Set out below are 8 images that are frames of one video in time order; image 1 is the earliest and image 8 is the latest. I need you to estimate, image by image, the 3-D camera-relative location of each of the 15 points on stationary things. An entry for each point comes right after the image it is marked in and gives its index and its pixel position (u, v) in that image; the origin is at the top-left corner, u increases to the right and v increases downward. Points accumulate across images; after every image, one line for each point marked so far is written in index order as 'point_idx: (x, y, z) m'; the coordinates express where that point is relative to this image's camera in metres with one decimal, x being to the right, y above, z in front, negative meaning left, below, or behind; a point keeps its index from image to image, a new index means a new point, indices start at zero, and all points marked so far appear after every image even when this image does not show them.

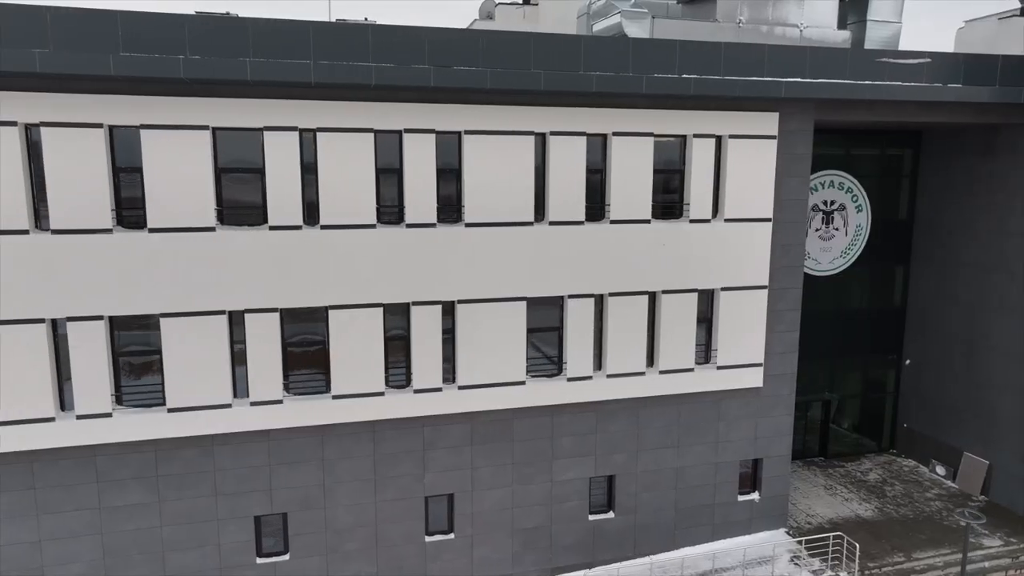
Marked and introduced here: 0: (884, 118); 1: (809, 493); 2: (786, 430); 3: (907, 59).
0: (+6.8, +3.1, +13.8) m
1: (+6.4, -4.4, +16.2) m
2: (+5.2, -2.7, +14.2) m
3: (+7.0, +4.1, +13.3) m
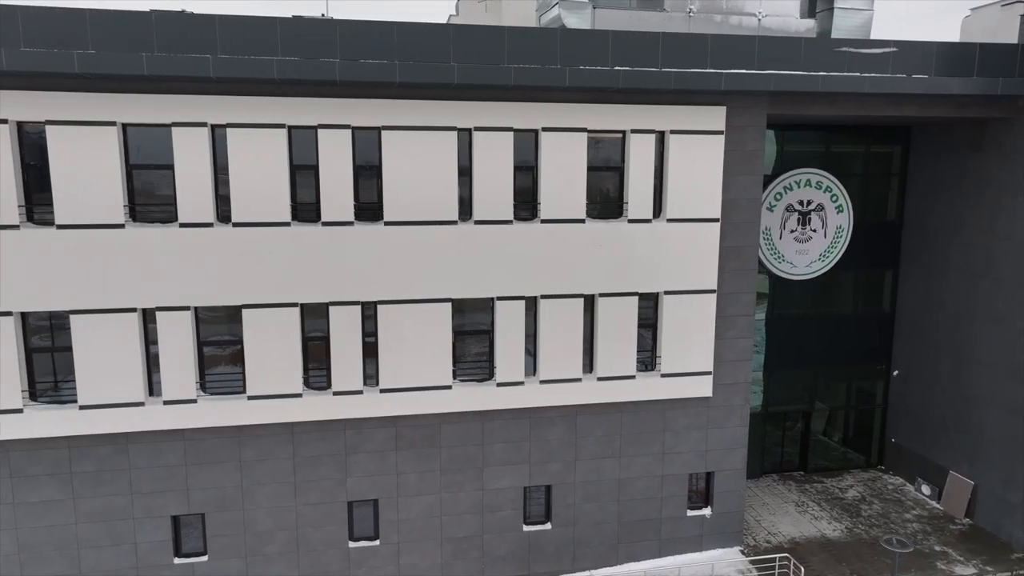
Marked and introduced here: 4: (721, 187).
0: (+5.8, +3.0, +12.9) m
1: (+5.4, -4.5, +15.3) m
2: (+4.1, -2.8, +13.5) m
3: (+5.9, +4.0, +12.4) m
4: (+3.5, +1.7, +12.5) m
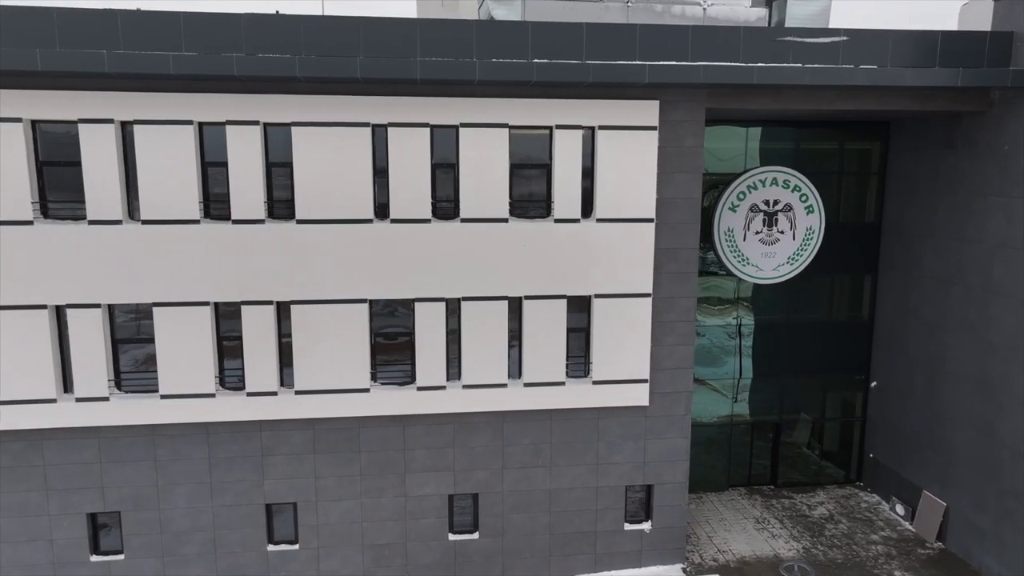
0: (+4.6, +2.9, +12.1) m
1: (+4.3, -4.6, +14.5) m
2: (+2.9, -2.8, +12.8) m
3: (+4.7, +3.9, +11.6) m
4: (+2.3, +1.6, +11.9) m
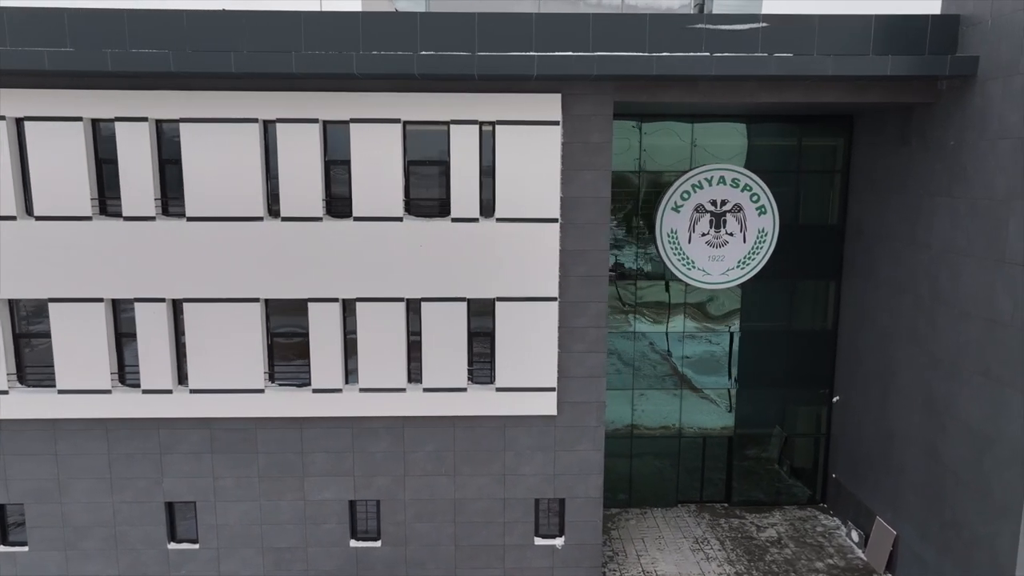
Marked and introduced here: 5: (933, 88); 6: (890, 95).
0: (+3.0, +2.9, +11.3) m
1: (+2.9, -4.7, +13.7) m
2: (+1.3, -2.9, +12.1) m
3: (+3.1, +3.8, +10.7) m
4: (+0.7, +1.6, +11.3) m
5: (+6.4, +3.0, +11.3) m
6: (+5.7, +2.9, +11.3) m
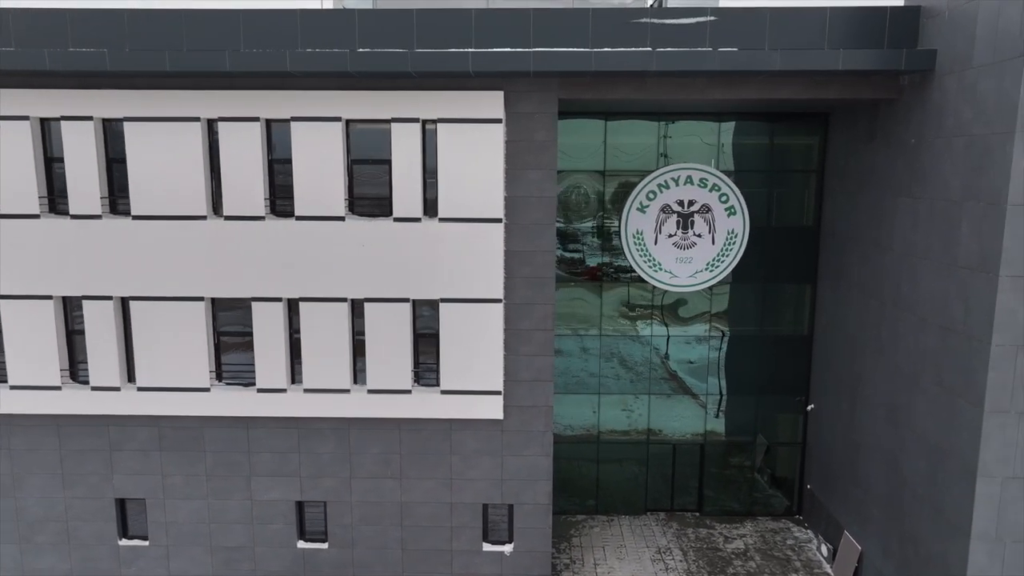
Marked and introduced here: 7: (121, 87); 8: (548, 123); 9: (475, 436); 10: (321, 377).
0: (+2.2, +2.8, +10.9) m
1: (+2.1, -4.8, +13.4) m
2: (+0.5, -2.9, +11.8) m
3: (+2.3, +3.7, +10.4) m
4: (-0.1, +1.5, +11.0) m
5: (+5.5, +2.9, +10.8) m
6: (+4.9, +2.8, +10.8) m
7: (-5.7, +2.9, +10.9) m
8: (+0.5, +2.4, +10.9) m
9: (-0.6, -2.3, +11.8) m
10: (-2.9, -1.4, +11.6) m
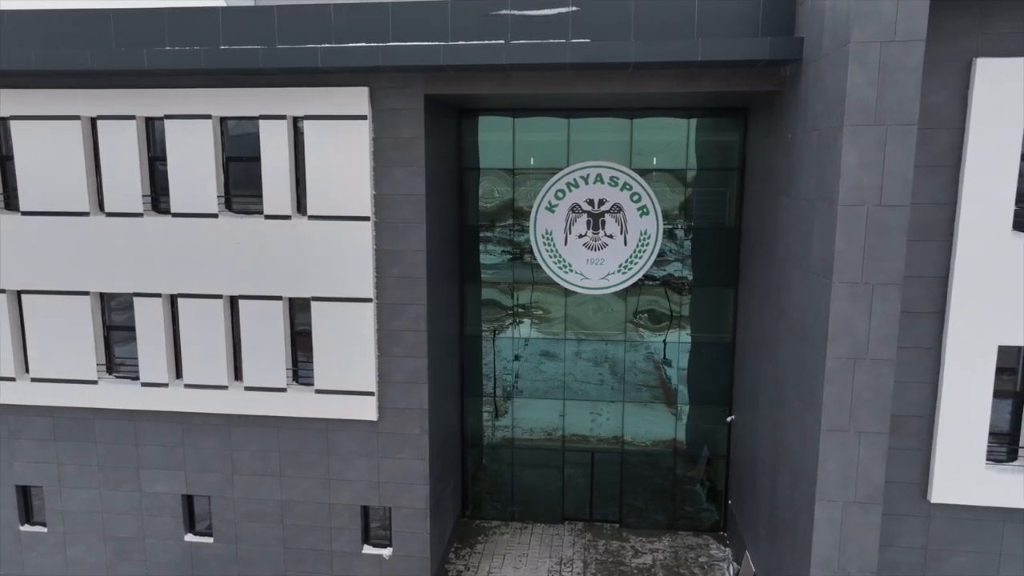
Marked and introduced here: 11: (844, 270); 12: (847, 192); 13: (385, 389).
0: (+0.3, +2.8, +10.5) m
1: (+0.3, -4.8, +13.0) m
2: (-1.4, -2.9, +11.6) m
3: (+0.3, +3.7, +10.0) m
4: (-2.1, +1.5, +10.8) m
5: (+3.6, +2.9, +10.1) m
6: (+2.9, +2.8, +10.2) m
7: (-7.6, +3.0, +11.3) m
8: (-1.4, +2.4, +10.7) m
9: (-2.5, -2.3, +11.6) m
10: (-4.8, -1.3, +11.7) m
11: (+3.4, +0.2, +7.7) m
12: (+3.4, +1.0, +7.6) m
13: (-1.9, -1.5, +11.4) m
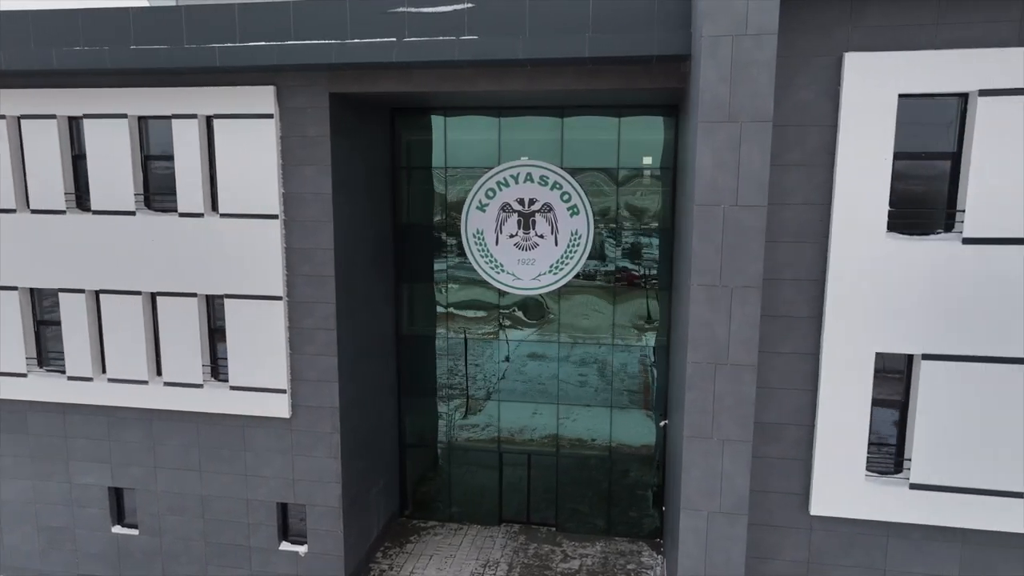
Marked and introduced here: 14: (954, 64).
0: (-1.1, +2.8, +10.4) m
1: (-1.0, -4.8, +12.9) m
2: (-2.8, -2.9, +11.6) m
3: (-1.1, +3.7, +9.9) m
4: (-3.4, +1.6, +10.9) m
5: (+2.2, +2.8, +9.8) m
6: (+1.6, +2.8, +10.0) m
7: (-8.9, +3.1, +11.6) m
8: (-2.7, +2.4, +10.7) m
9: (-3.8, -2.3, +11.7) m
10: (-6.2, -1.3, +11.9) m
11: (+1.9, +0.2, +7.5) m
12: (+1.9, +1.0, +7.4) m
13: (-3.3, -1.5, +11.5) m
14: (+4.3, +2.2, +7.3) m
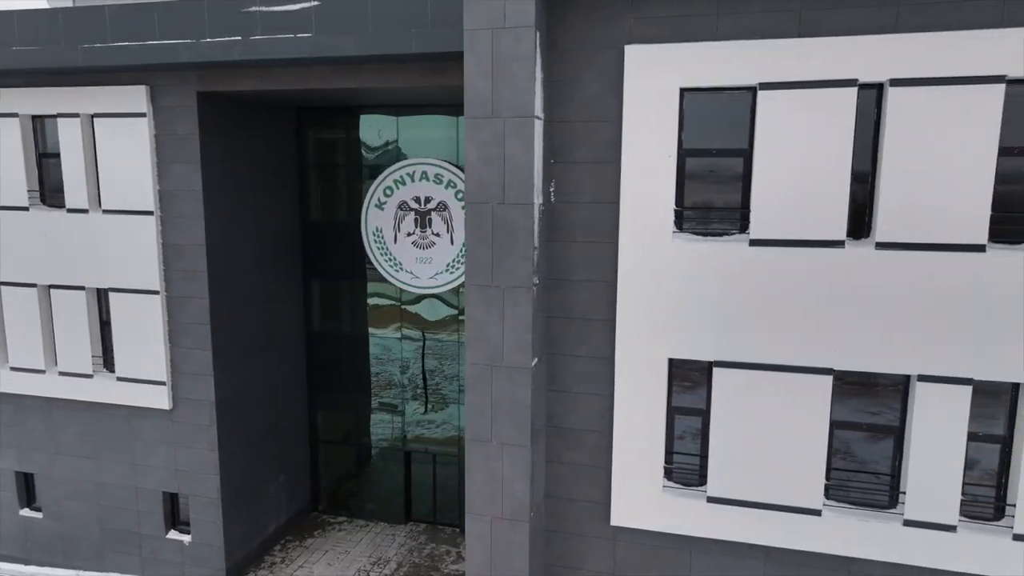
0: (-3.0, +2.8, +10.5) m
1: (-2.9, -4.7, +13.0) m
2: (-4.7, -2.8, +11.8) m
3: (-3.1, +3.8, +10.0) m
4: (-5.3, +1.7, +11.2) m
5: (+0.2, +2.8, +9.6) m
6: (-0.5, +2.8, +9.8) m
7: (-10.8, +3.3, +12.3) m
8: (-4.7, +2.5, +10.9) m
9: (-5.8, -2.2, +12.0) m
10: (-8.1, -1.1, +12.3) m
11: (-0.4, +0.2, +7.3) m
12: (-0.4, +1.0, +7.2) m
13: (-5.2, -1.4, +11.7) m
14: (+2.0, +2.1, +7.0) m
